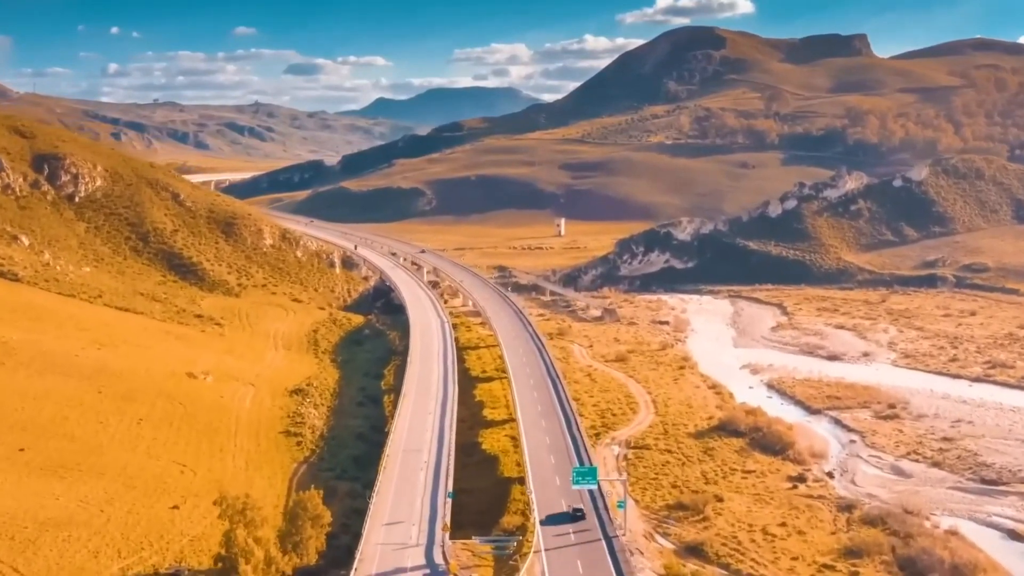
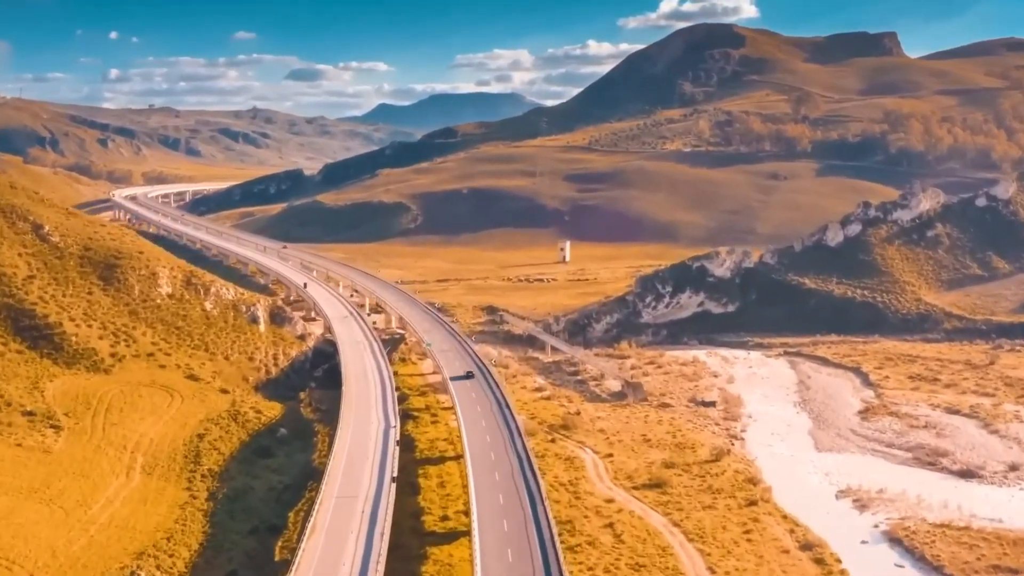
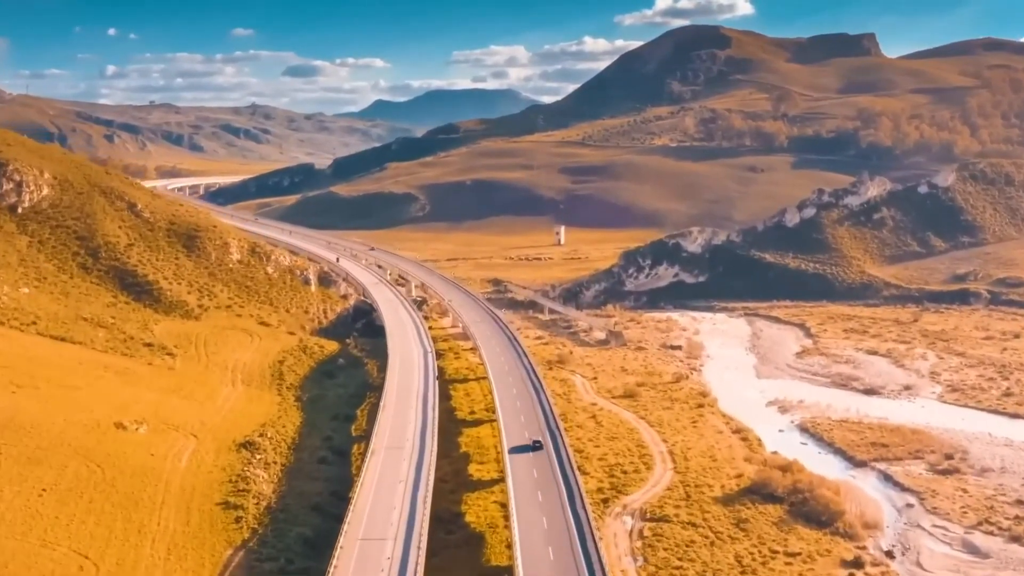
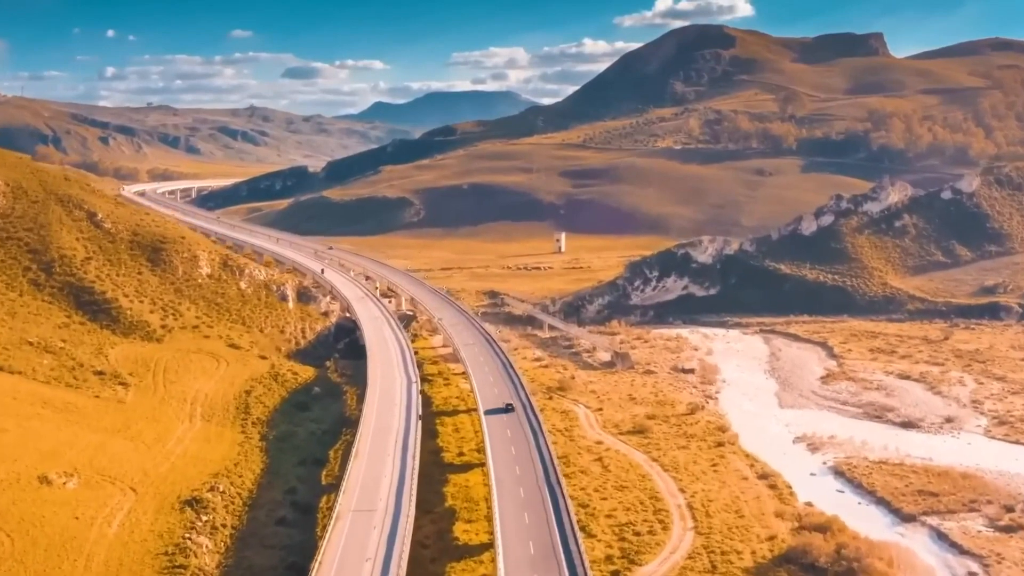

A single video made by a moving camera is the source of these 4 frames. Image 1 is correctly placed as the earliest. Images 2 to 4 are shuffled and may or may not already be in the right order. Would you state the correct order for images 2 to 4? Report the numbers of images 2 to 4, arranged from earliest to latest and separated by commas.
3, 4, 2
